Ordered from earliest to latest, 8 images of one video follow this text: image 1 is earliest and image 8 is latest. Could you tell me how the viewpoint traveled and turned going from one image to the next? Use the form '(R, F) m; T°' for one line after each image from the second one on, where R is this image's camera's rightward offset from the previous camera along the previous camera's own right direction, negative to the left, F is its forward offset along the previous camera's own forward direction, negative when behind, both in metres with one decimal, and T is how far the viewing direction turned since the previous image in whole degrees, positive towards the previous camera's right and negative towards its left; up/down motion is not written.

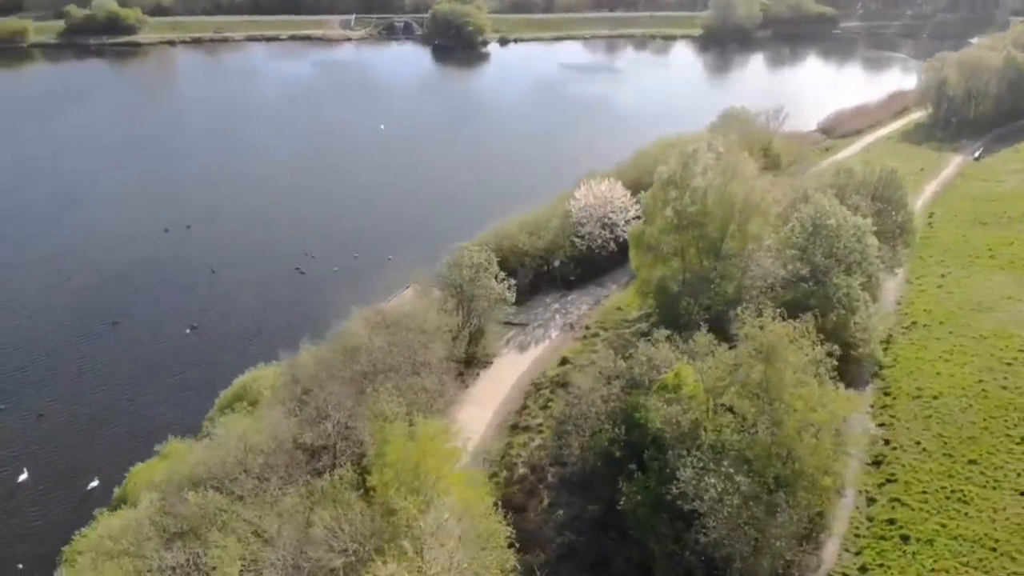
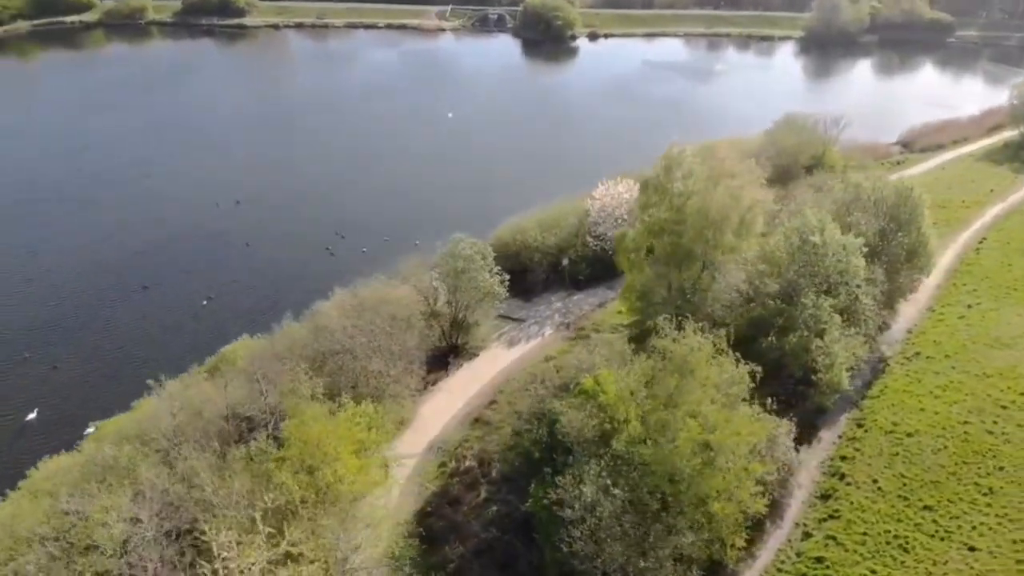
(+7.8, +0.7) m; -8°
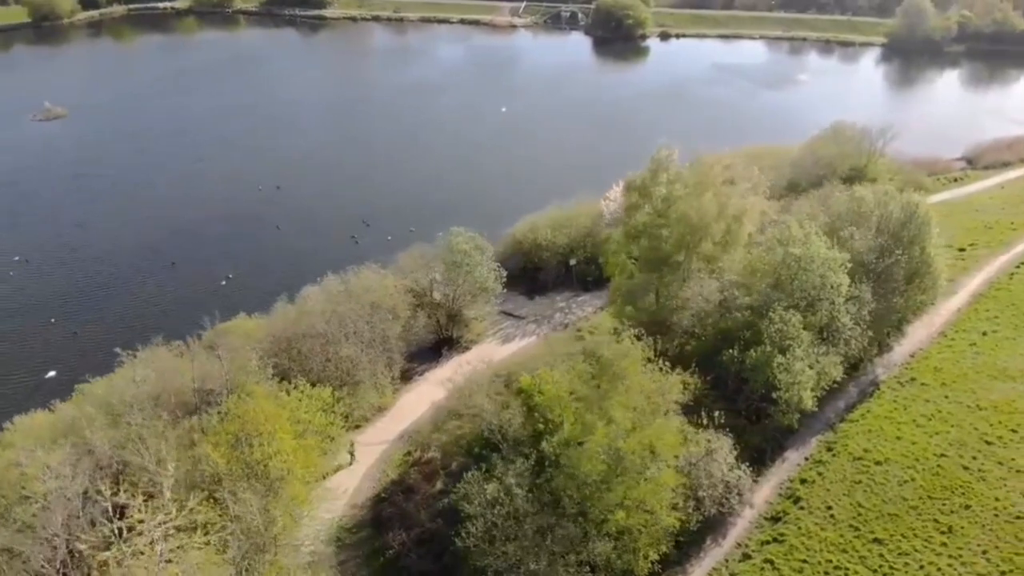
(+5.9, +0.3) m; -6°
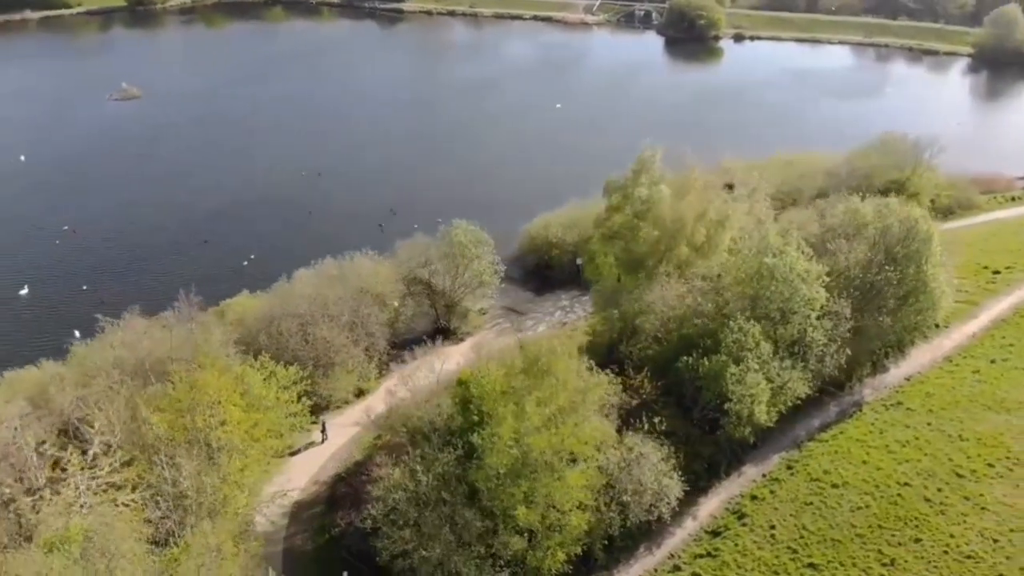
(+5.9, +0.2) m; -6°
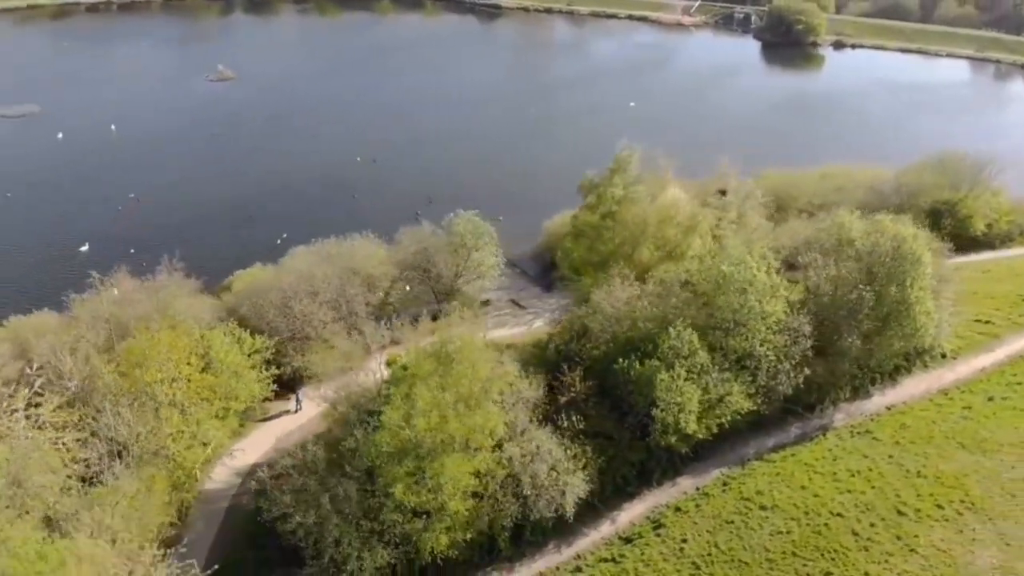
(+7.6, +0.2) m; -8°
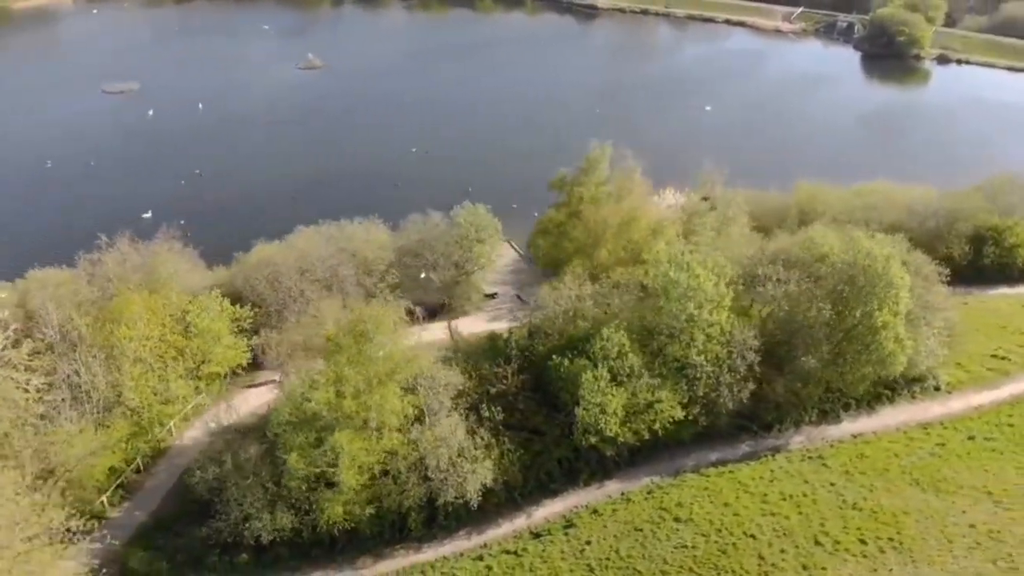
(+7.5, +0.1) m; -8°
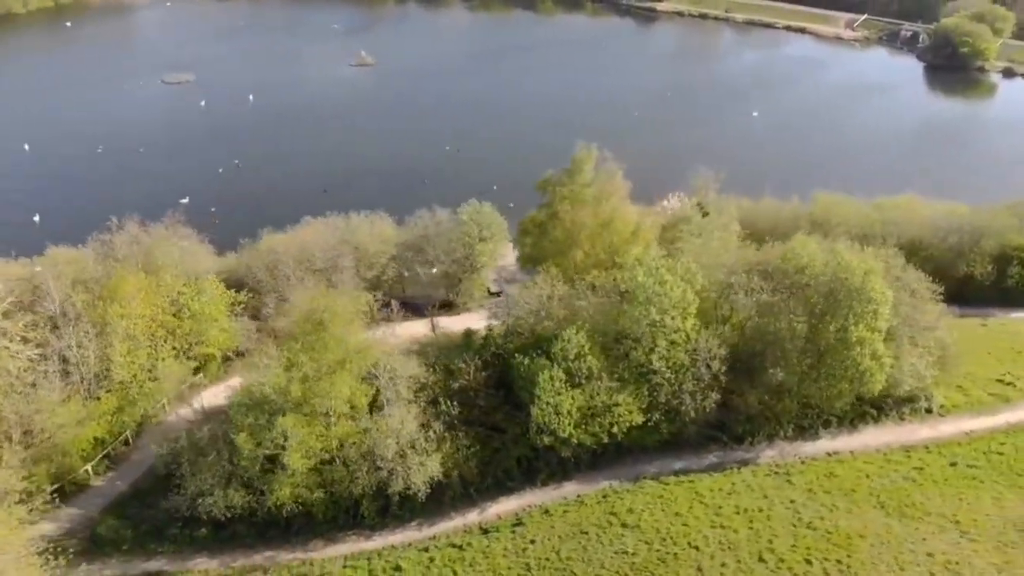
(+4.4, 0.0) m; -5°
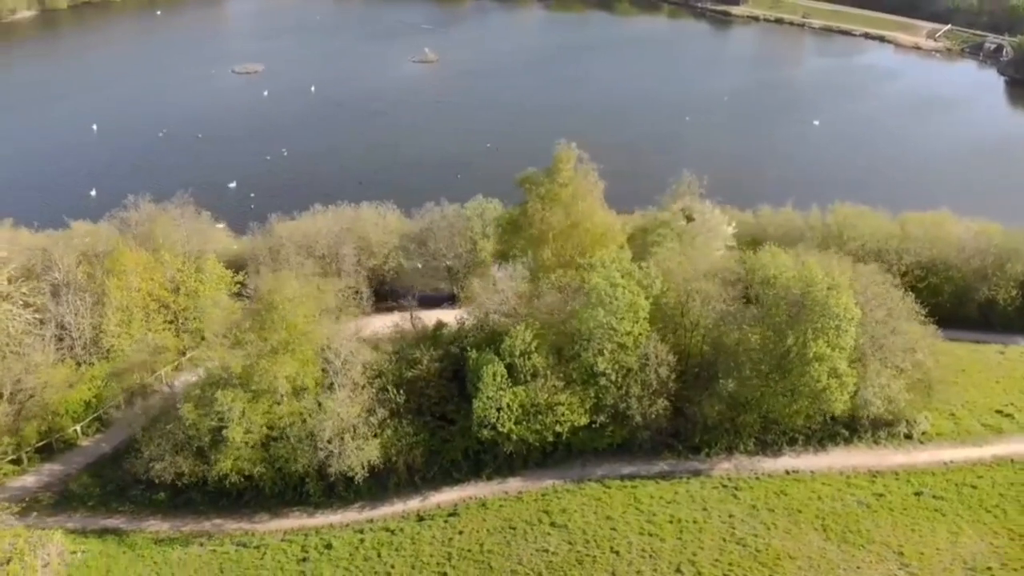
(+5.7, 0.0) m; -6°
